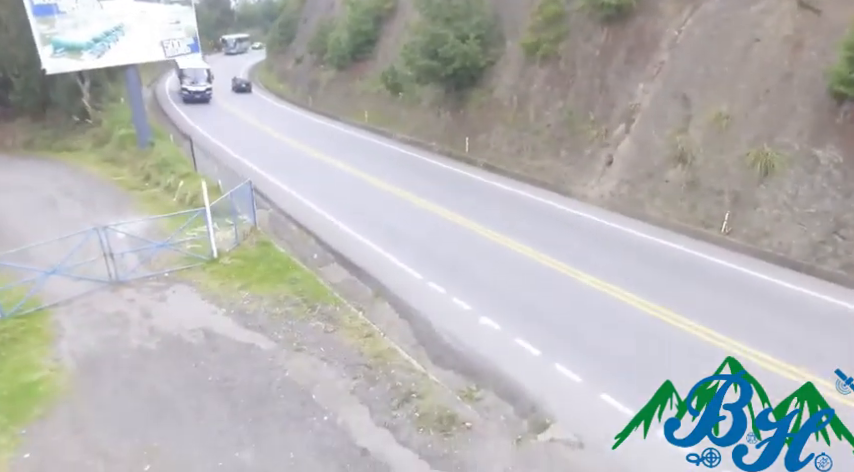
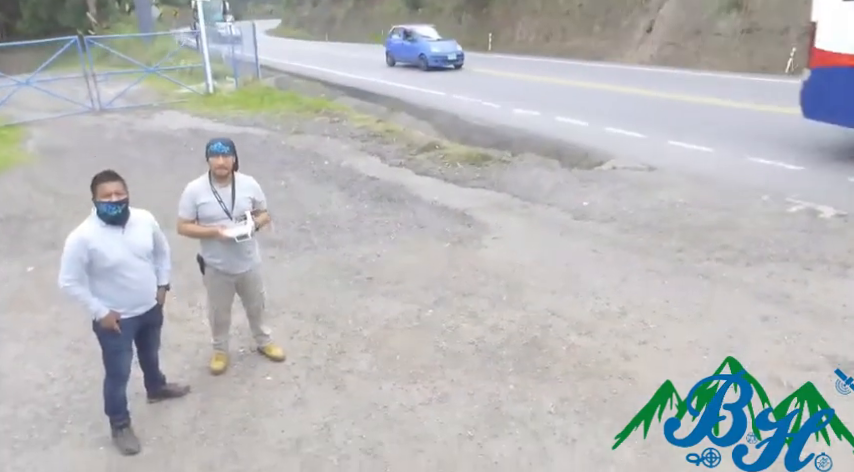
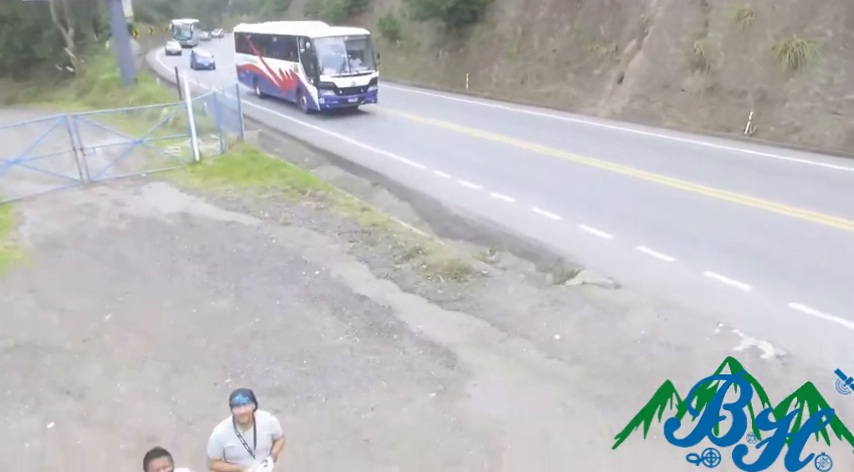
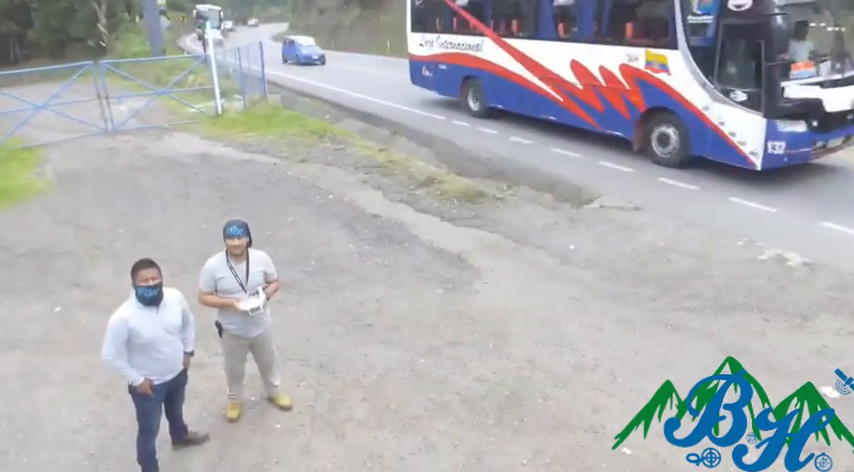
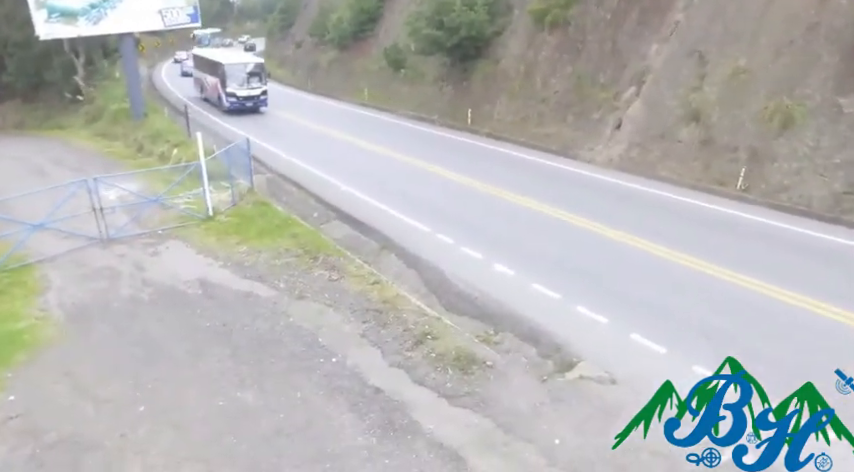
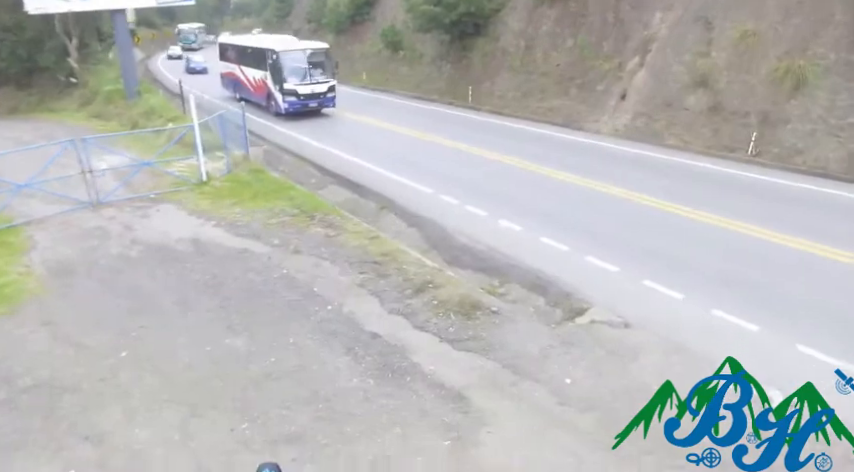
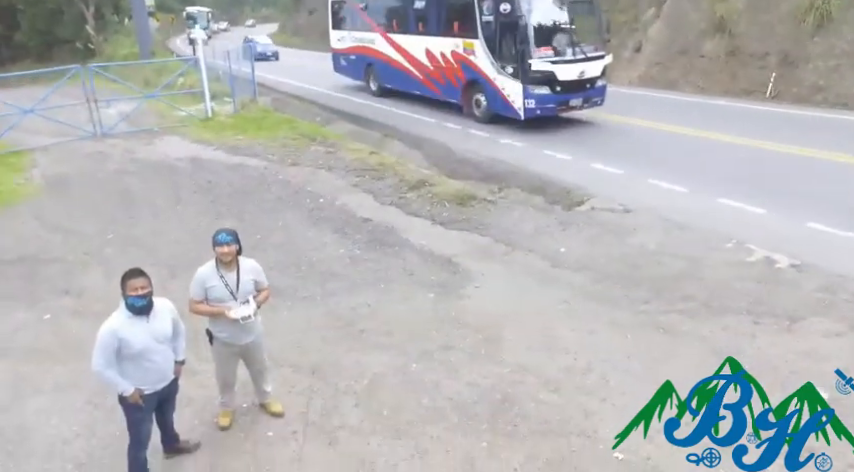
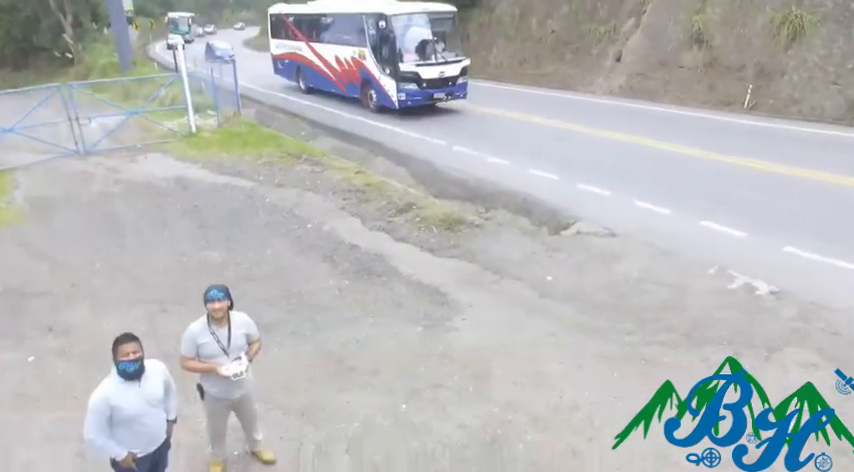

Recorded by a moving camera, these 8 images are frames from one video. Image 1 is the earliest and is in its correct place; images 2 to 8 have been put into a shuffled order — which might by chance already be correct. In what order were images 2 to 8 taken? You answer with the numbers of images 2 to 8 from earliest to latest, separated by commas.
5, 6, 3, 8, 7, 4, 2
